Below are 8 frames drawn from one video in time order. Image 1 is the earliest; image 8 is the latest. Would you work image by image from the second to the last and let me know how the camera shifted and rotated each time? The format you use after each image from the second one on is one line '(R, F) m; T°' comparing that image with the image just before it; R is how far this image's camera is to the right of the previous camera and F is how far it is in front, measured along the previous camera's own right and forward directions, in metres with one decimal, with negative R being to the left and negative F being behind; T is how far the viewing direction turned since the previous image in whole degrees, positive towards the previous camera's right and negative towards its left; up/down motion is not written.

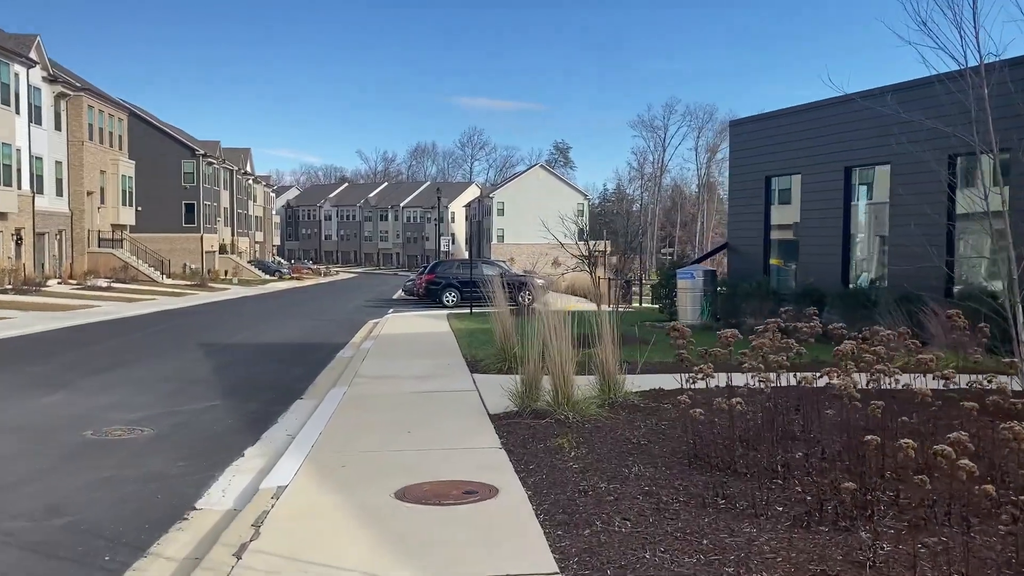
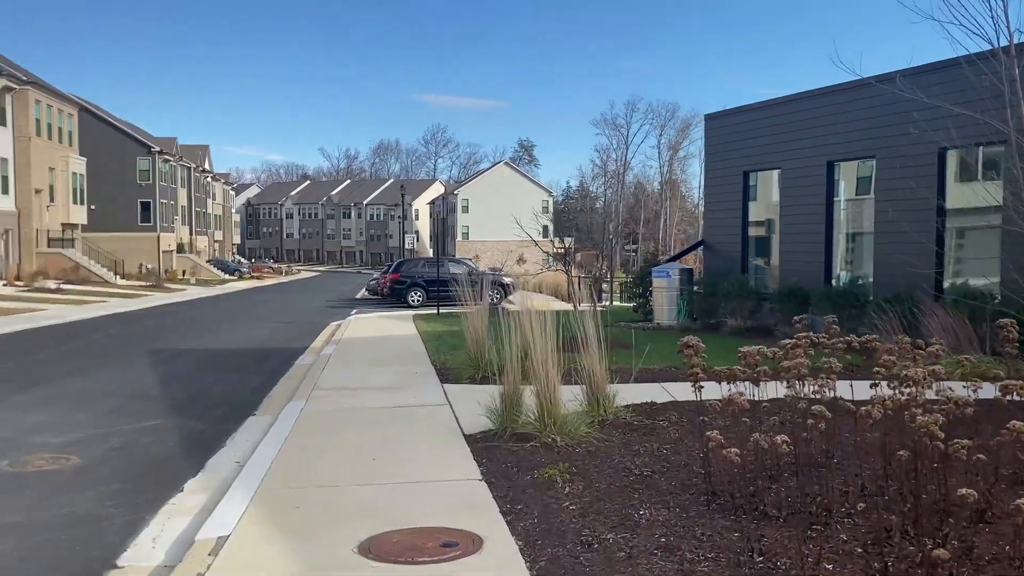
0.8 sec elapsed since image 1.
(-0.1, +0.8) m; +2°
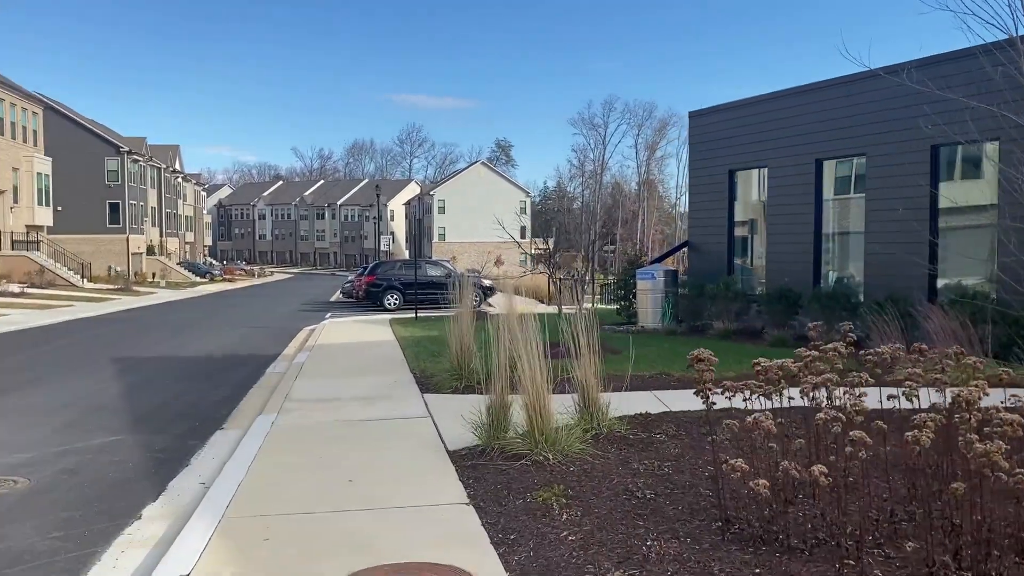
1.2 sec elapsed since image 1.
(-0.1, +0.4) m; +2°
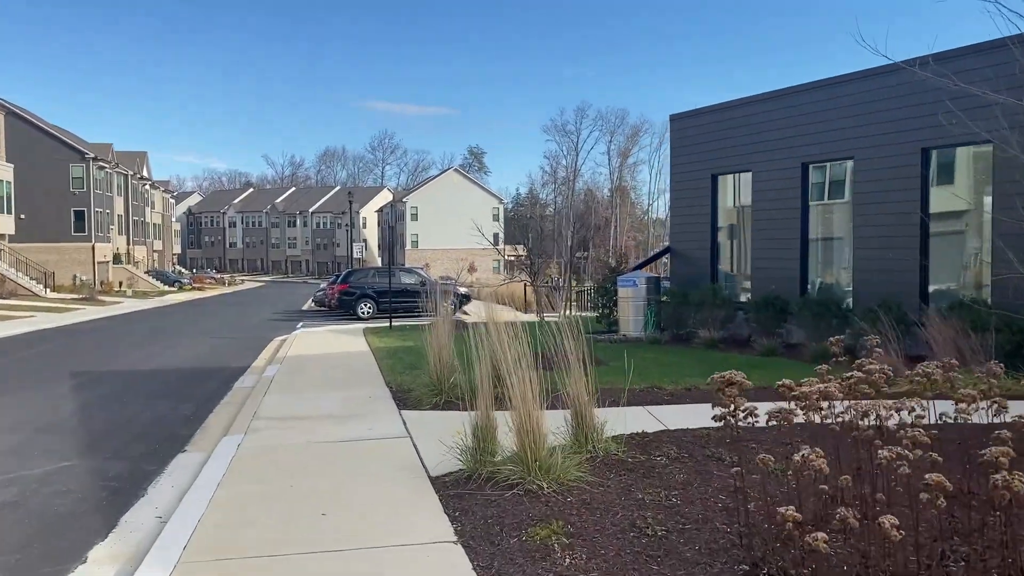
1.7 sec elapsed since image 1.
(-0.1, +0.5) m; +2°
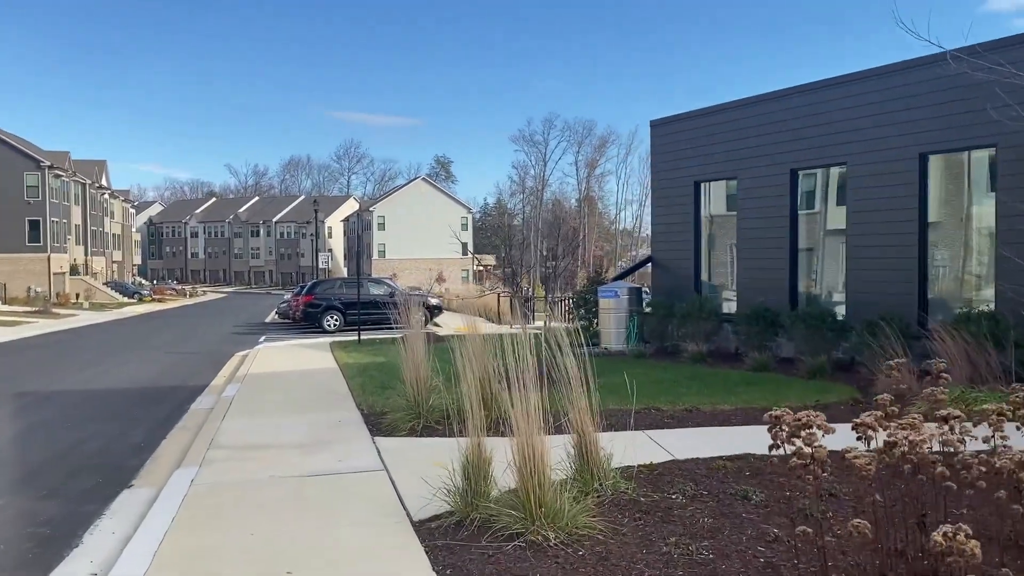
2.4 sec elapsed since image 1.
(-0.2, +0.7) m; +2°
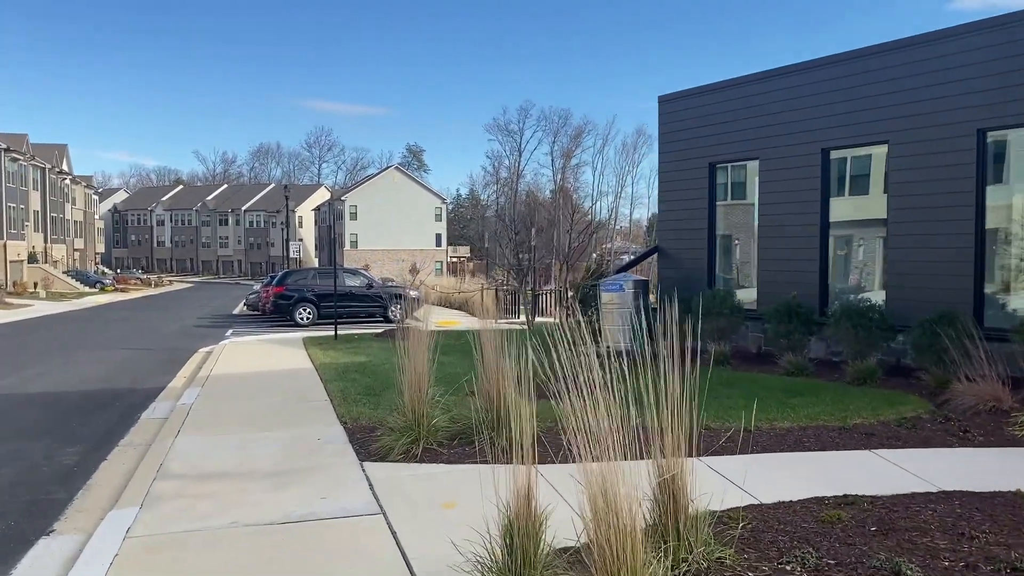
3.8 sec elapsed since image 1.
(-0.4, +1.4) m; +2°
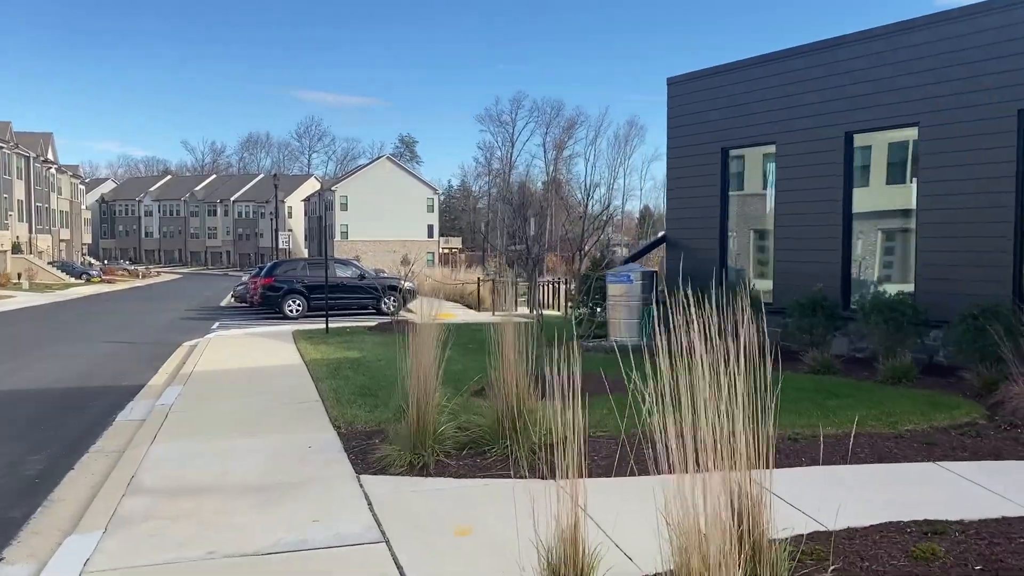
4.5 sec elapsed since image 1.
(-0.2, +0.7) m; +1°
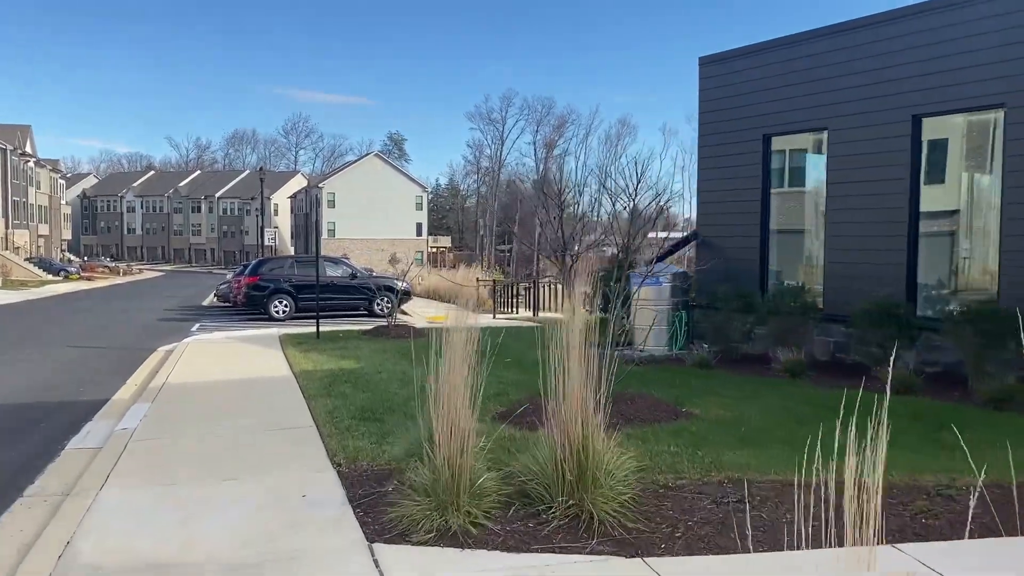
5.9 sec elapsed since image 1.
(-0.4, +1.4) m; +1°
